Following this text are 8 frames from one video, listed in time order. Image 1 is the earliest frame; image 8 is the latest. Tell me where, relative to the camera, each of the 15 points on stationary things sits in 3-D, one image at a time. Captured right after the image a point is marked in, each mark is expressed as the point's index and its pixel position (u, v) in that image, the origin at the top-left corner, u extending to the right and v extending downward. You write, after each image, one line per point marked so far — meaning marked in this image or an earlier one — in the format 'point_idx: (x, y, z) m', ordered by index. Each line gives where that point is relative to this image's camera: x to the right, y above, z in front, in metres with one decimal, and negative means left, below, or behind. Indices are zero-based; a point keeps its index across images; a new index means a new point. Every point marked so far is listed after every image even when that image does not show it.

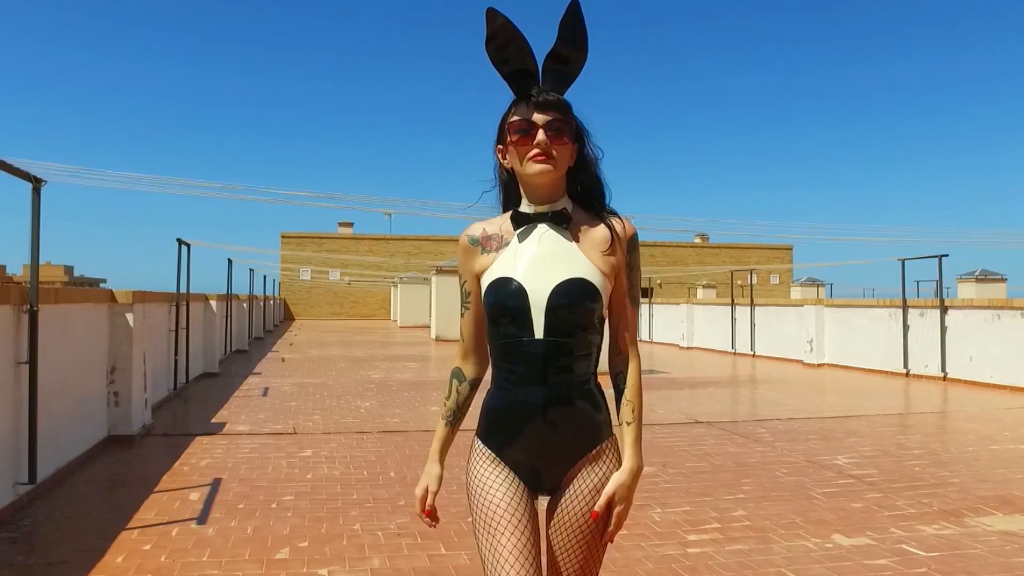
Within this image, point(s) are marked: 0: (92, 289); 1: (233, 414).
0: (-4.0, 0.0, +7.7) m
1: (-3.5, -1.6, +10.2) m
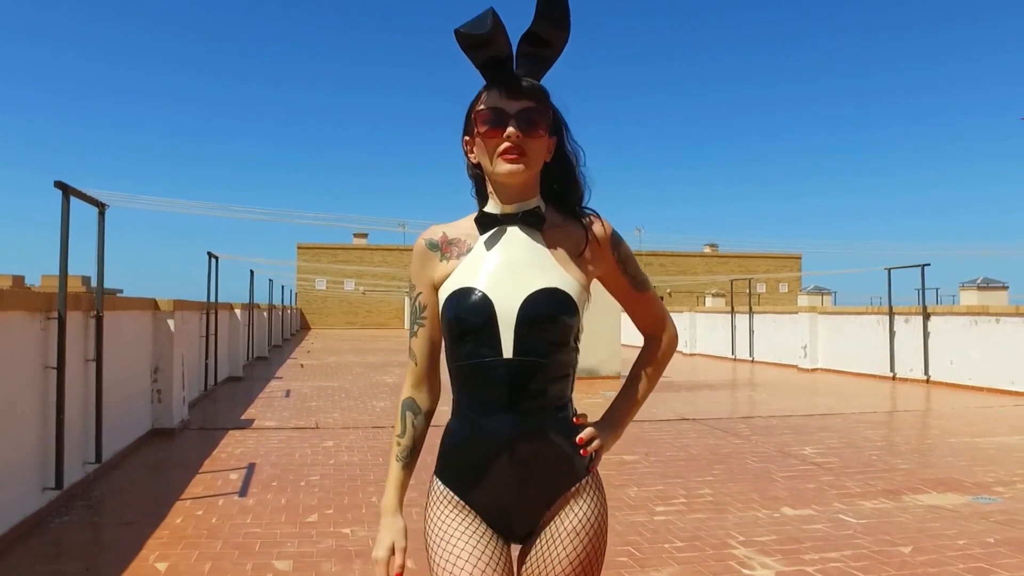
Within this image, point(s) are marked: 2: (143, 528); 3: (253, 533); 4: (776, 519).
0: (-4.0, -0.1, +8.7) m
1: (-3.5, -1.7, +11.2) m
2: (-2.5, -1.6, +5.4) m
3: (-1.7, -1.6, +5.3) m
4: (+1.9, -1.7, +5.9) m
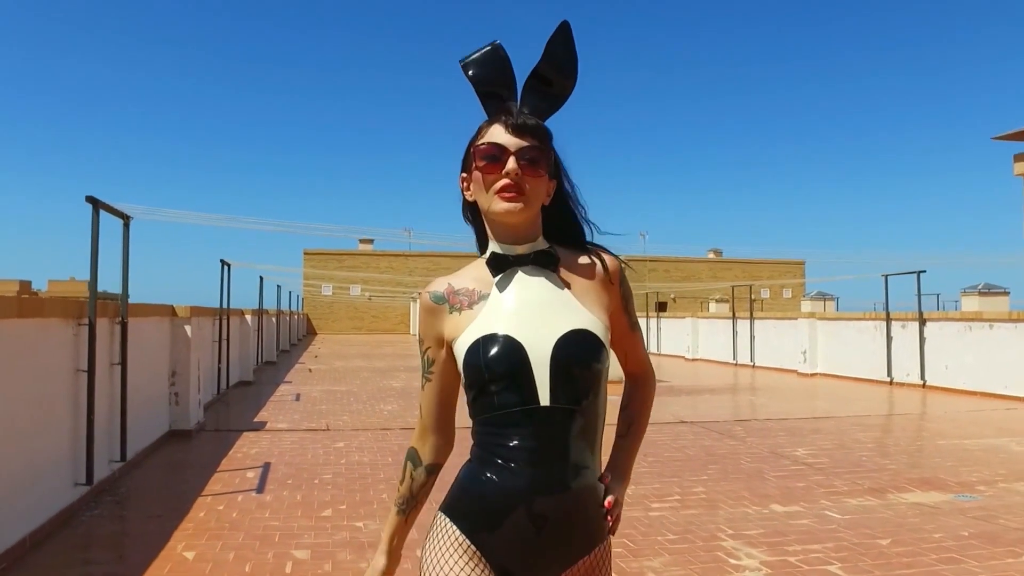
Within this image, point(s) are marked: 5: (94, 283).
0: (-4.0, -0.2, +9.1) m
1: (-3.5, -1.8, +11.6) m
2: (-2.5, -1.7, +5.8) m
3: (-1.7, -1.7, +5.6) m
4: (+2.0, -1.7, +6.2) m
5: (-3.2, 0.0, +6.1) m
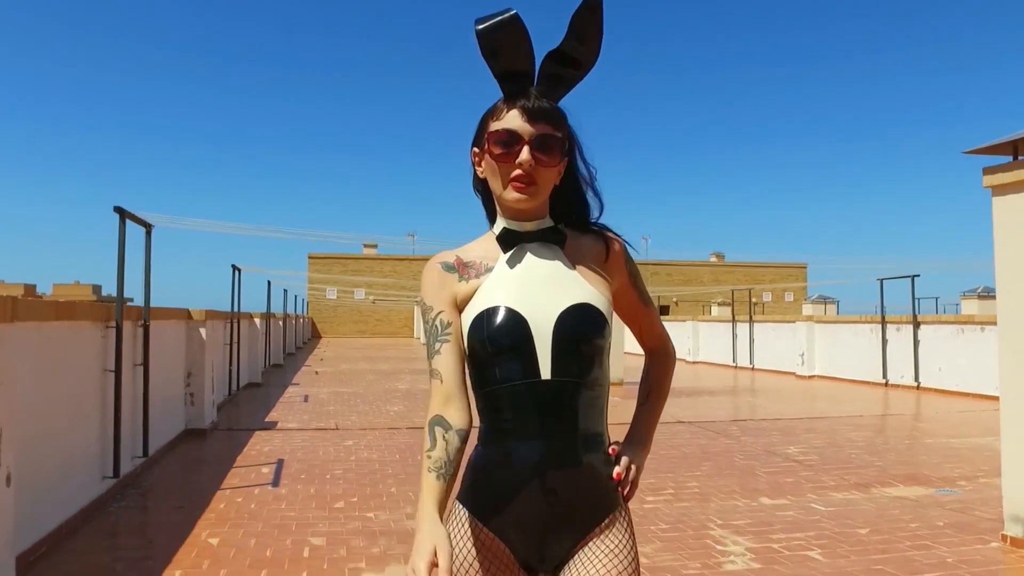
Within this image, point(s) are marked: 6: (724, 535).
0: (-4.0, -0.2, +9.4) m
1: (-3.4, -1.9, +11.9) m
2: (-2.4, -1.7, +6.1) m
3: (-1.7, -1.7, +6.0) m
4: (+2.0, -1.8, +6.6) m
5: (-3.1, 0.0, +6.4) m
6: (+1.5, -1.7, +5.6) m
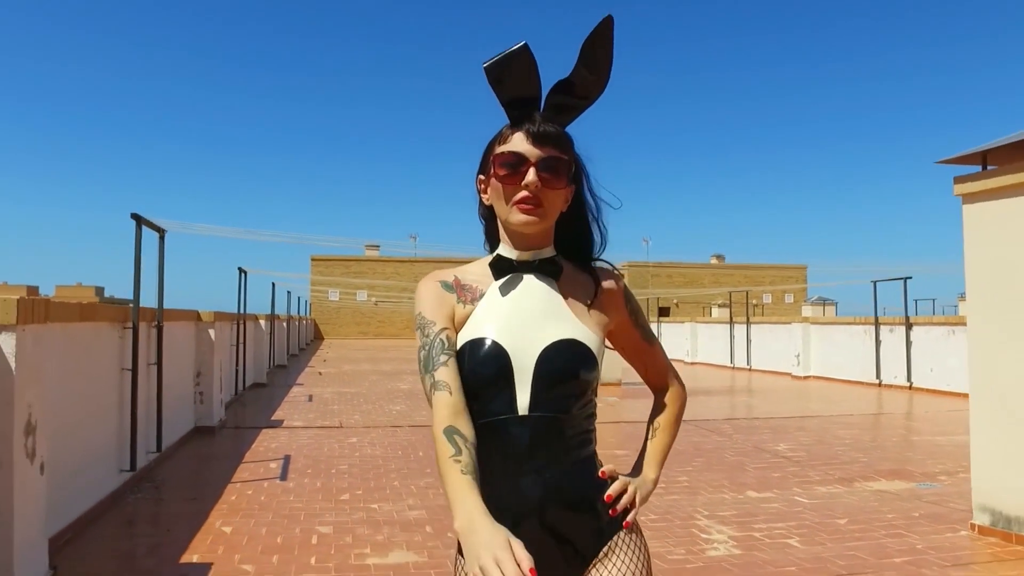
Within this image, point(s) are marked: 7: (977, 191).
0: (-4.0, -0.3, +9.8) m
1: (-3.4, -1.9, +12.2) m
2: (-2.5, -1.7, +6.5) m
3: (-1.7, -1.7, +6.3) m
4: (+1.9, -1.8, +6.9) m
5: (-3.2, 0.0, +6.8) m
6: (+1.5, -1.8, +6.0) m
7: (+3.2, +0.7, +5.5) m
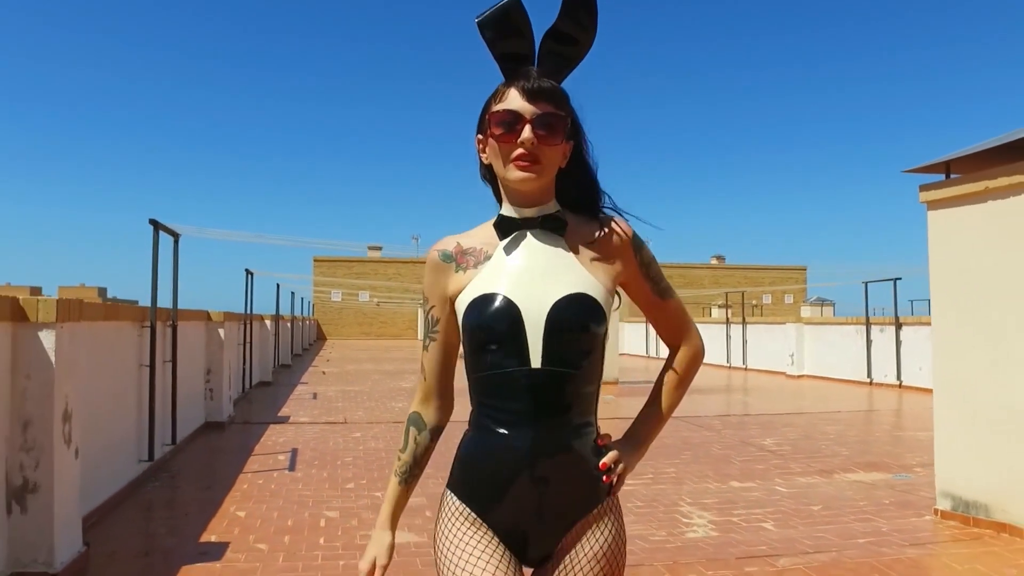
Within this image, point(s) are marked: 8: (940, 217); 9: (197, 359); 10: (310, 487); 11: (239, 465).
0: (-4.0, -0.3, +10.2) m
1: (-3.5, -1.9, +12.7) m
2: (-2.5, -1.7, +6.9) m
3: (-1.7, -1.7, +6.7) m
4: (+1.9, -1.8, +7.3) m
5: (-3.2, 0.0, +7.2) m
6: (+1.4, -1.8, +6.4) m
7: (+3.2, +0.6, +6.0) m
8: (+3.2, +0.5, +6.0) m
9: (-3.9, -0.9, +10.0) m
10: (-1.7, -1.7, +7.0) m
11: (-2.7, -1.7, +7.9) m
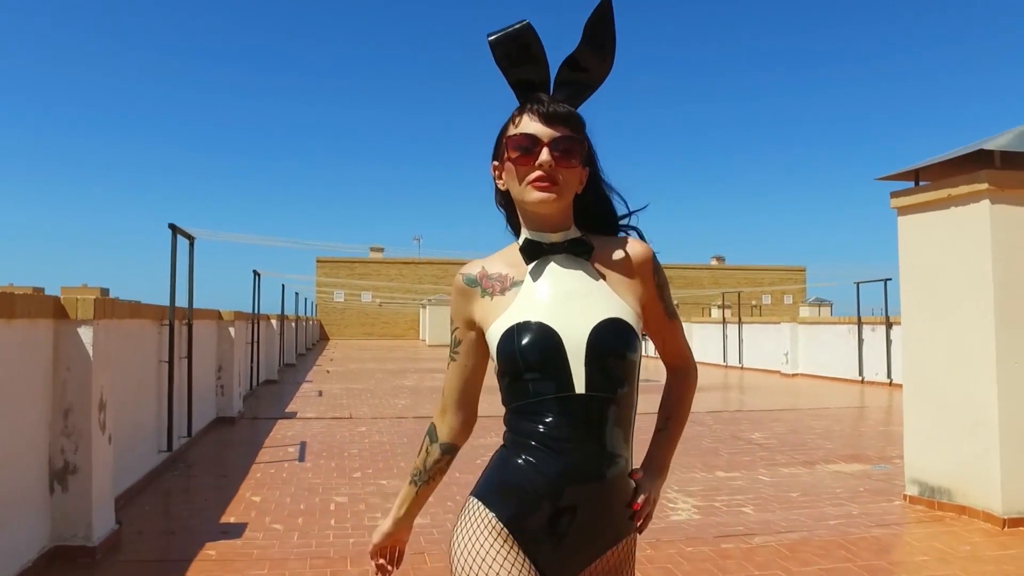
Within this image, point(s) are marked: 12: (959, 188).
0: (-4.0, -0.3, +10.6) m
1: (-3.5, -1.9, +13.1) m
2: (-2.5, -1.7, +7.3) m
3: (-1.8, -1.7, +7.1) m
4: (+1.9, -1.8, +7.7) m
5: (-3.2, 0.0, +7.6) m
6: (+1.4, -1.8, +6.8) m
7: (+3.1, +0.6, +6.4) m
8: (+3.2, +0.5, +6.4) m
9: (-4.0, -0.9, +10.5) m
10: (-1.8, -1.7, +7.4) m
11: (-2.7, -1.8, +8.3) m
12: (+3.3, +0.7, +5.9) m
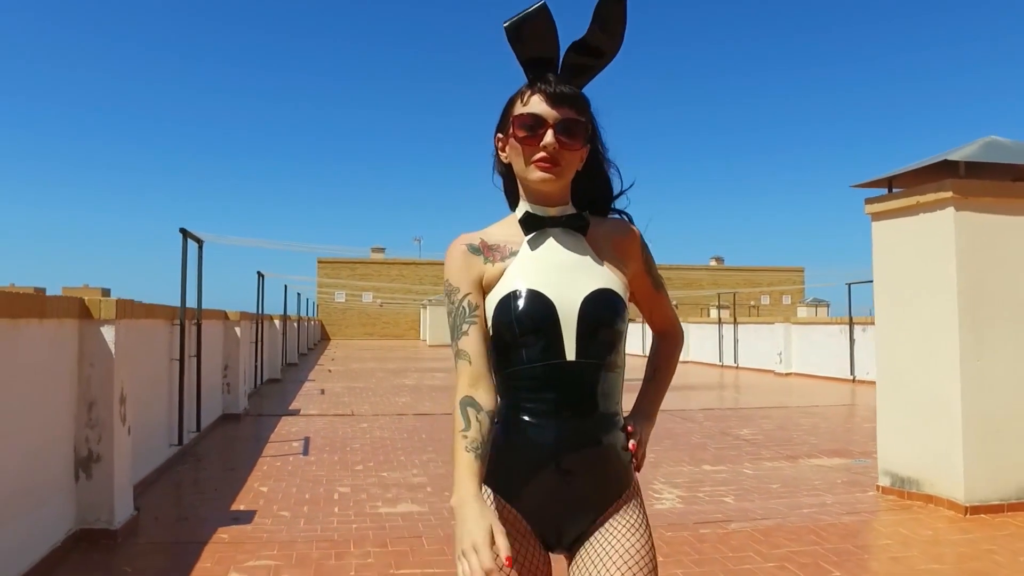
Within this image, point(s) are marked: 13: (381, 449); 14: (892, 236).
0: (-4.1, -0.3, +11.0) m
1: (-3.5, -1.9, +13.5) m
2: (-2.6, -1.8, +7.7) m
3: (-1.8, -1.7, +7.5) m
4: (+1.8, -1.8, +8.1) m
5: (-3.3, -0.1, +8.0) m
6: (+1.3, -1.8, +7.1) m
7: (+3.1, +0.6, +6.7) m
8: (+3.1, +0.5, +6.8) m
9: (-4.0, -0.9, +10.8) m
10: (-1.8, -1.7, +7.8) m
11: (-2.8, -1.8, +8.7) m
12: (+3.2, +0.7, +6.2) m
13: (-1.5, -1.8, +8.9) m
14: (+3.1, +0.4, +6.6) m
